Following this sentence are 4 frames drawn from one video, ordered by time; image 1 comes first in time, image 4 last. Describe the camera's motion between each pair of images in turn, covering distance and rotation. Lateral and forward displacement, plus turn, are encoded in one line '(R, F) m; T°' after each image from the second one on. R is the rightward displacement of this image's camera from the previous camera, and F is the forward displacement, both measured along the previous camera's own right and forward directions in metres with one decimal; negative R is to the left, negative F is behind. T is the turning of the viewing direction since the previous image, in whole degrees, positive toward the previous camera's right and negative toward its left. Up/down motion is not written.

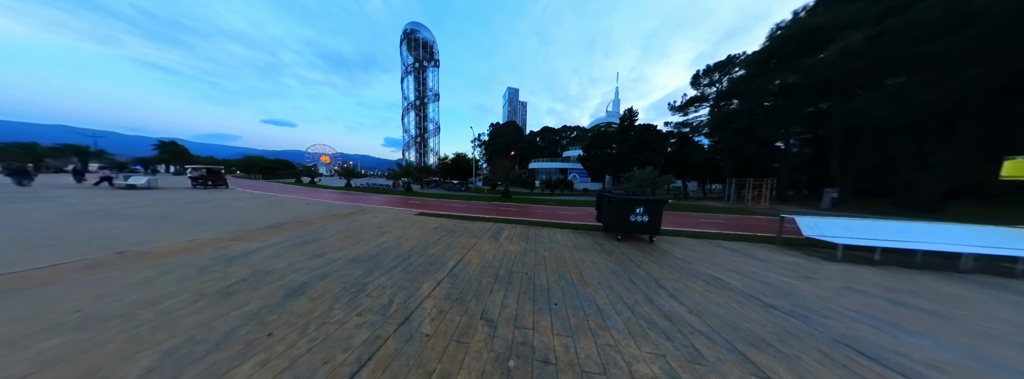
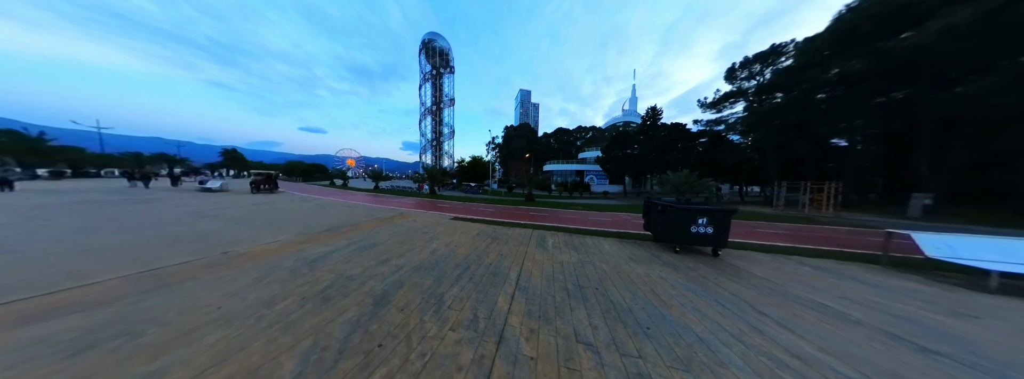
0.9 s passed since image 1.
(-1.0, 0.0) m; -4°
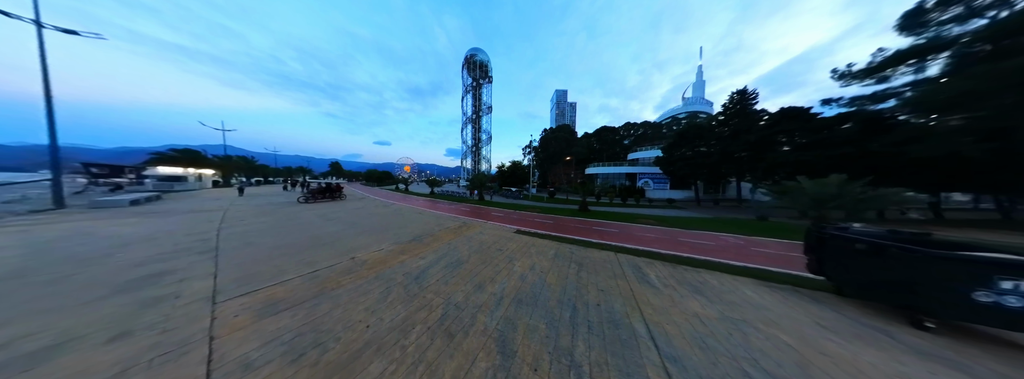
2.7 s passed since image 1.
(-1.5, +0.3) m; -13°
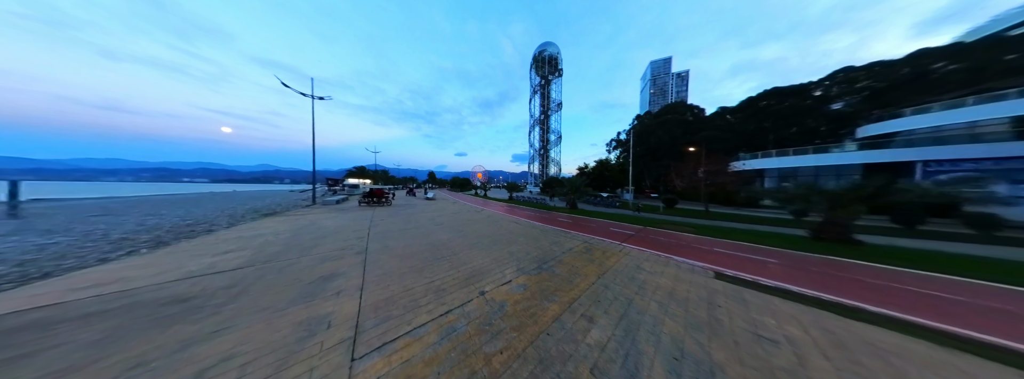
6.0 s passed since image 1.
(-3.2, +2.0) m; -21°
